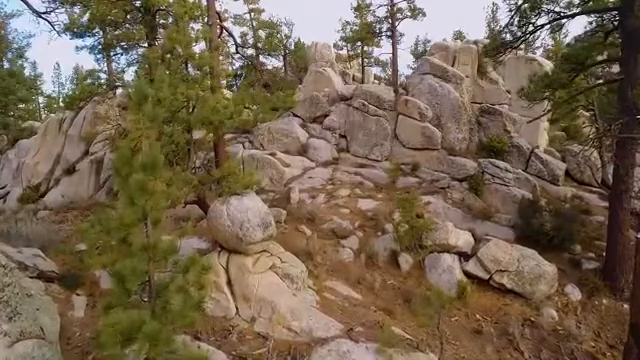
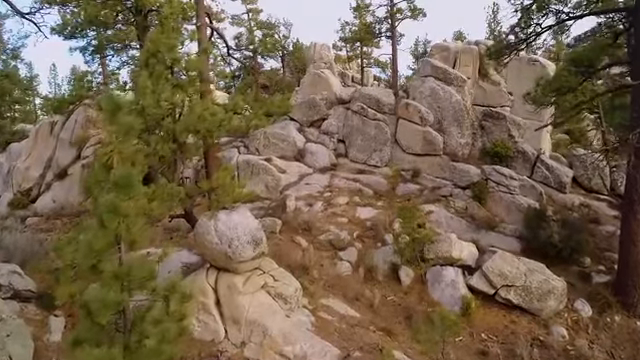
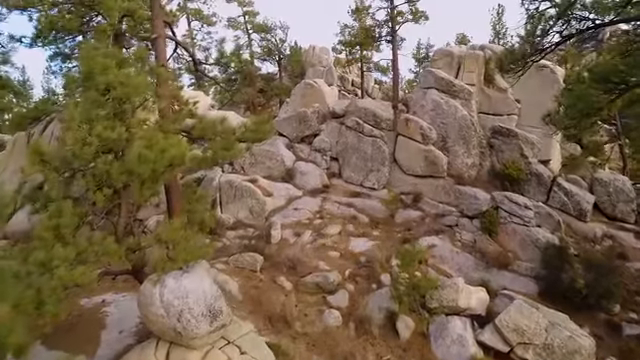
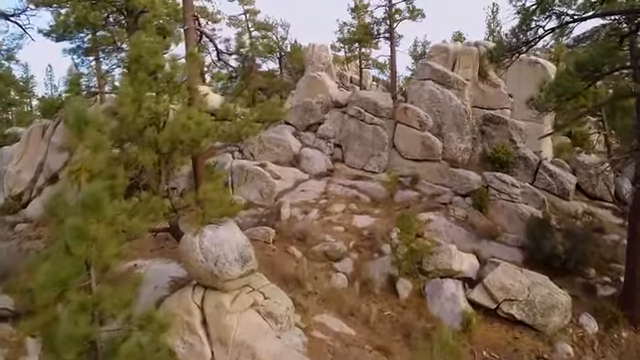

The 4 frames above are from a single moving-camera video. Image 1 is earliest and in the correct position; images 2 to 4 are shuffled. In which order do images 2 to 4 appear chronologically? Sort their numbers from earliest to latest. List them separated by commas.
2, 4, 3
